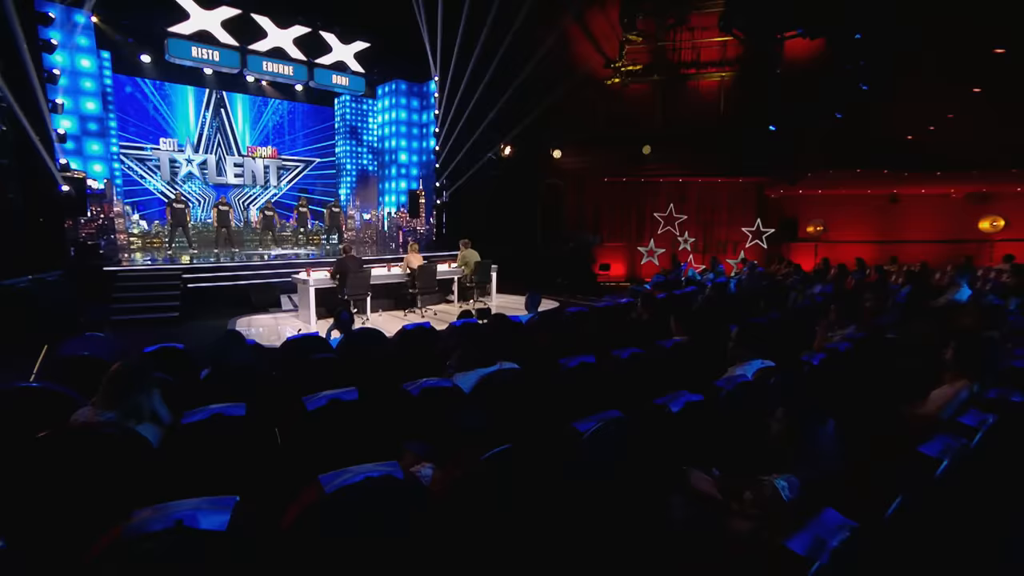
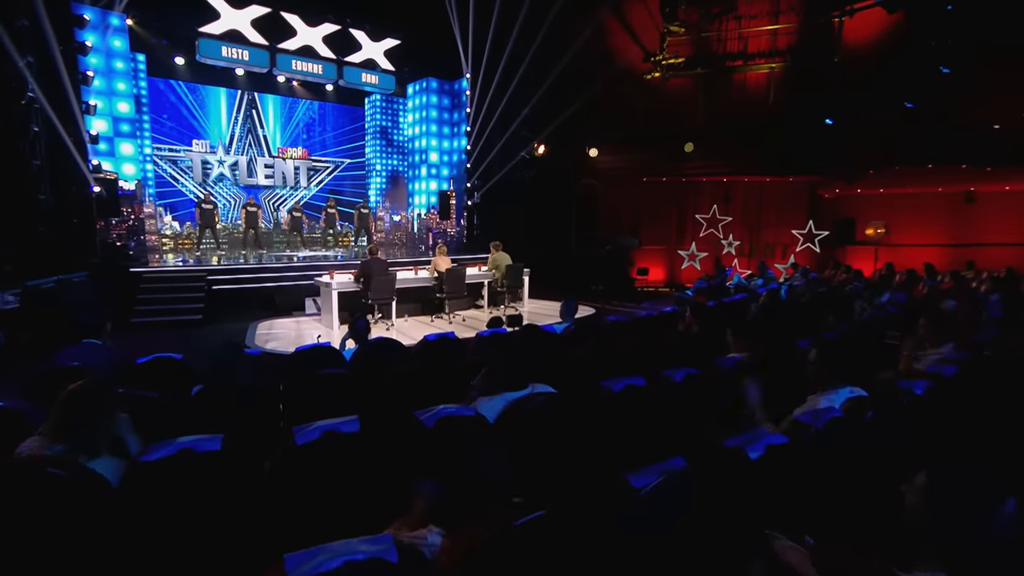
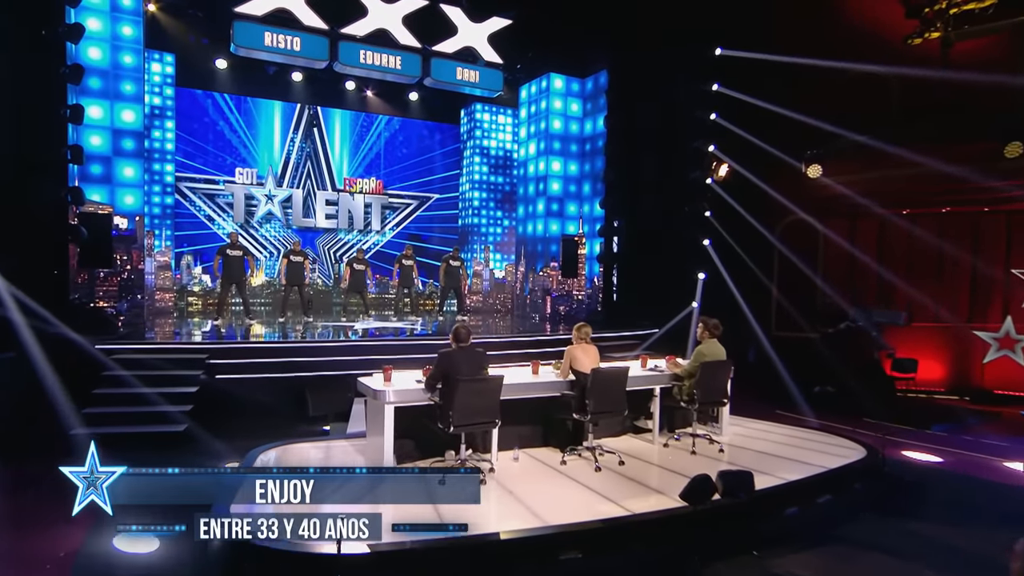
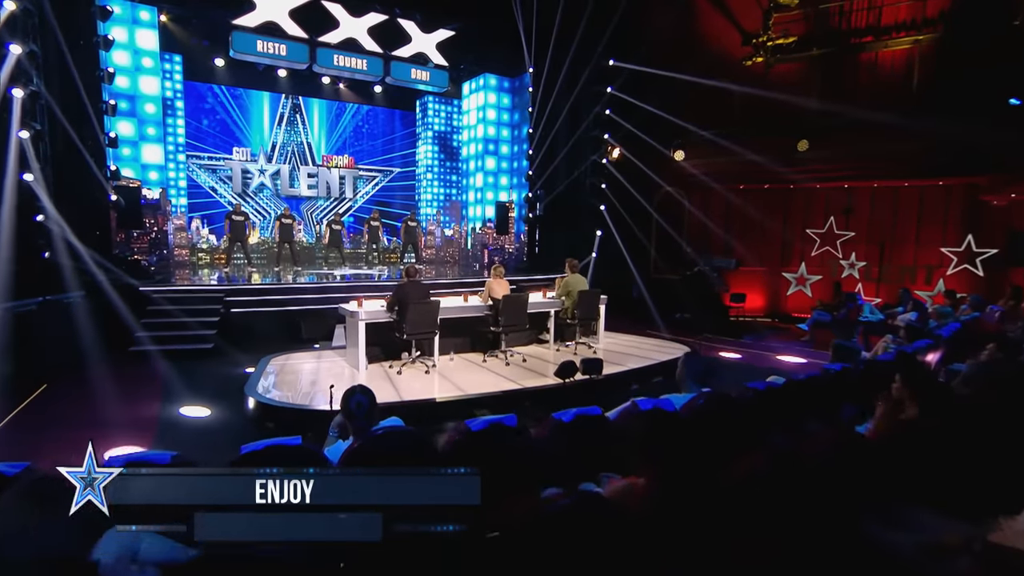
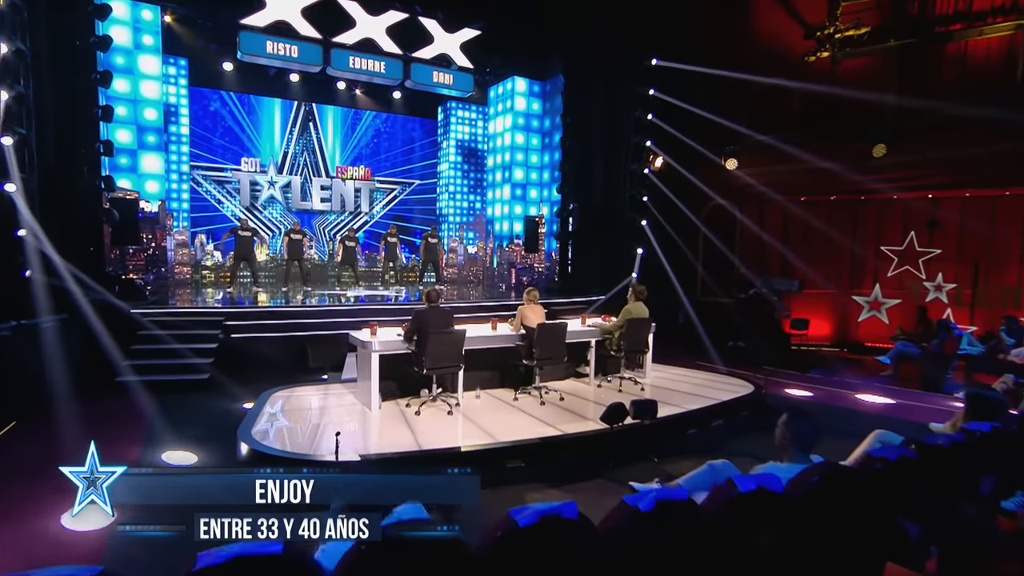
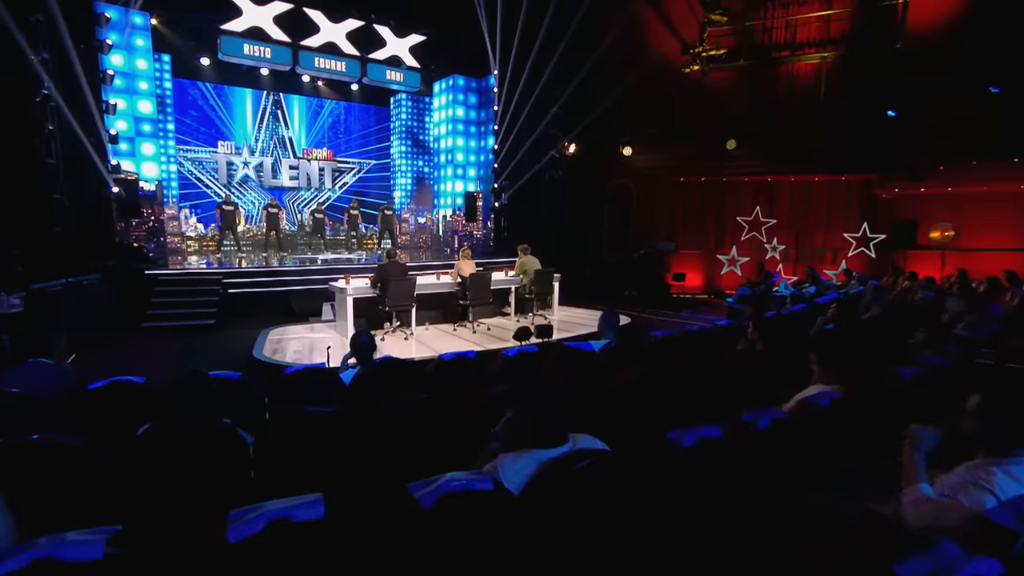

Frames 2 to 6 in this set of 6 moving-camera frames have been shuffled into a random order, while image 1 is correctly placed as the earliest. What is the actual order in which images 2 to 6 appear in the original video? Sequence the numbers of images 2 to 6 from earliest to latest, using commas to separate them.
2, 6, 4, 5, 3
